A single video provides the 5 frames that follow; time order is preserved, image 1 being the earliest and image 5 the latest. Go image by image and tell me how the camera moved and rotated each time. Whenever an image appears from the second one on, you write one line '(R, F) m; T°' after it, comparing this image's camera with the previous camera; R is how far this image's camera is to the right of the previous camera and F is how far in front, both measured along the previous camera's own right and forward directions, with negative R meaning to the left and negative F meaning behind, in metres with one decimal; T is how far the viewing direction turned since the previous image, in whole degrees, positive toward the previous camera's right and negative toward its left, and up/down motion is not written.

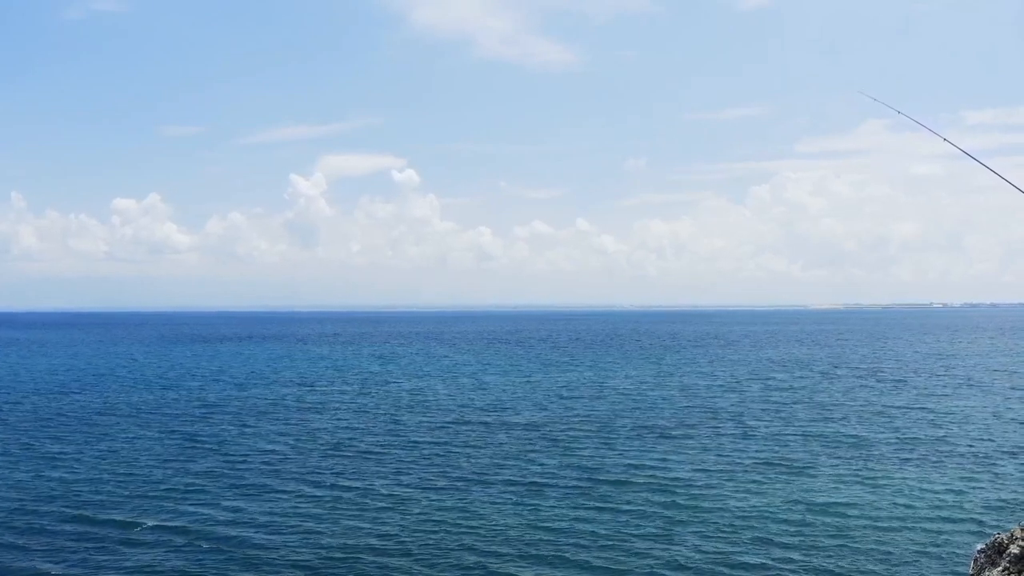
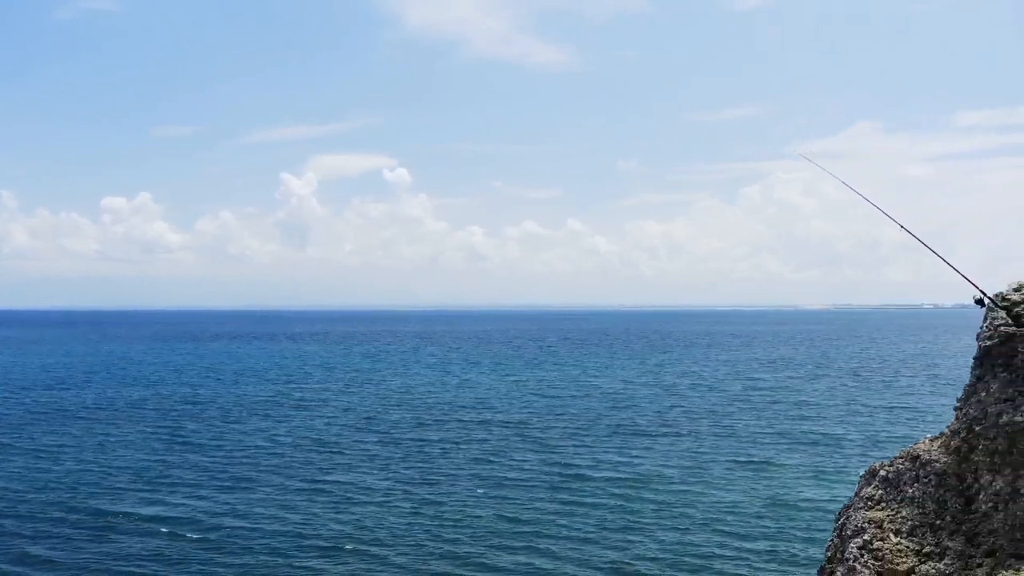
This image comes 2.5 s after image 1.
(+2.0, -1.3) m; 0°
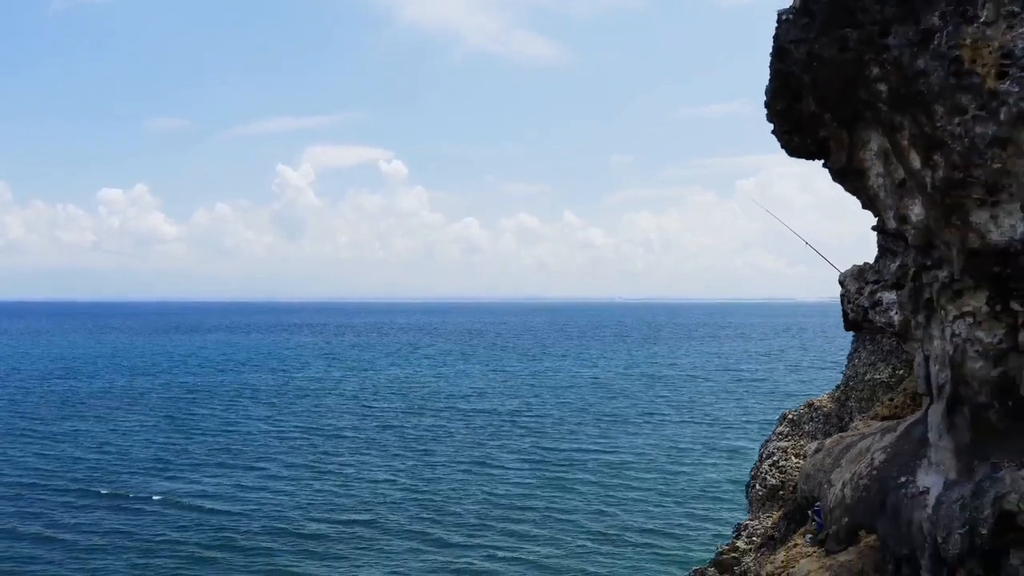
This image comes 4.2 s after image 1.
(+0.7, -1.1) m; 0°
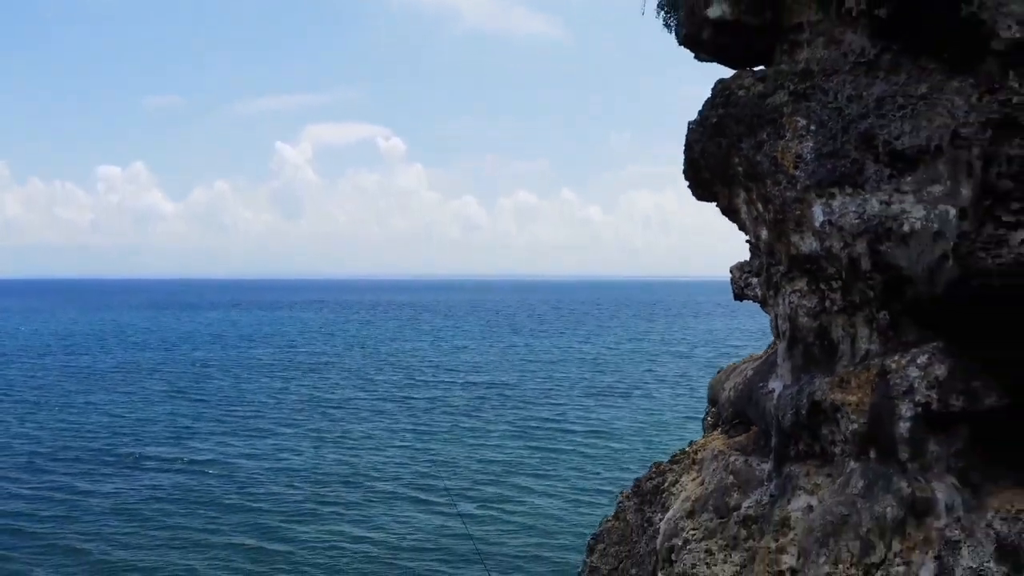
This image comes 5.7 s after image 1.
(-0.1, -2.0) m; 0°
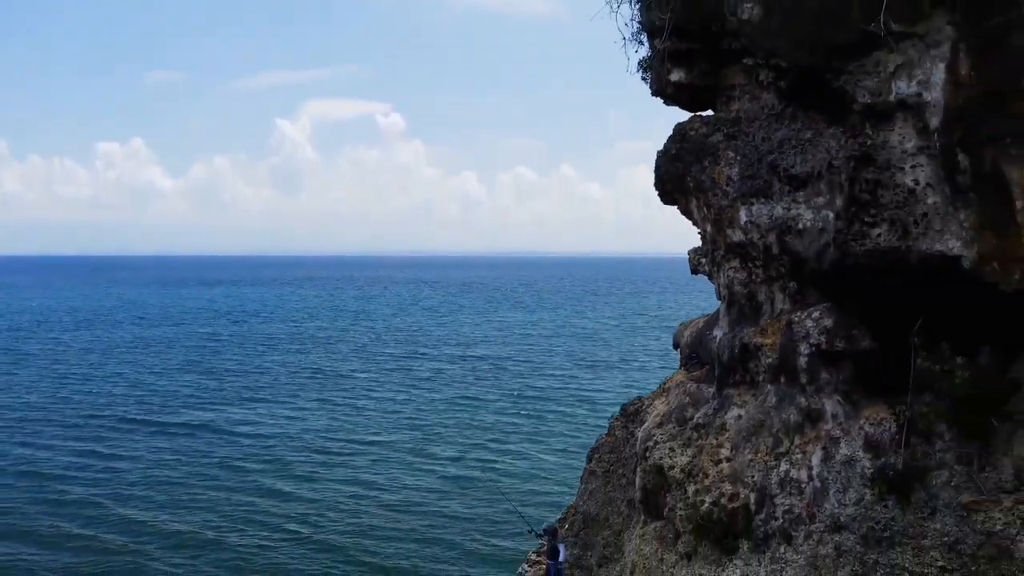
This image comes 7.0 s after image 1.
(-0.2, -2.2) m; 0°
